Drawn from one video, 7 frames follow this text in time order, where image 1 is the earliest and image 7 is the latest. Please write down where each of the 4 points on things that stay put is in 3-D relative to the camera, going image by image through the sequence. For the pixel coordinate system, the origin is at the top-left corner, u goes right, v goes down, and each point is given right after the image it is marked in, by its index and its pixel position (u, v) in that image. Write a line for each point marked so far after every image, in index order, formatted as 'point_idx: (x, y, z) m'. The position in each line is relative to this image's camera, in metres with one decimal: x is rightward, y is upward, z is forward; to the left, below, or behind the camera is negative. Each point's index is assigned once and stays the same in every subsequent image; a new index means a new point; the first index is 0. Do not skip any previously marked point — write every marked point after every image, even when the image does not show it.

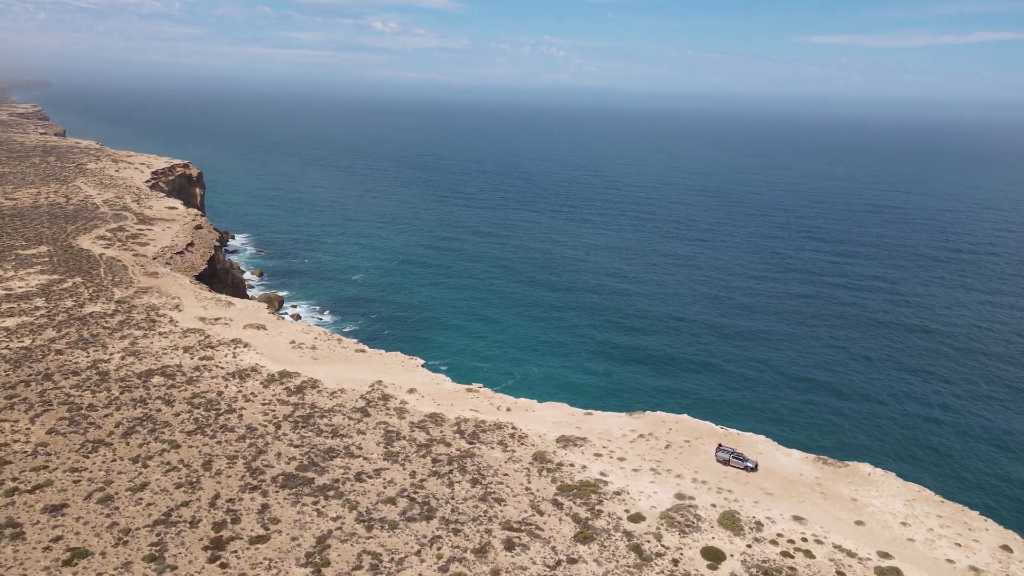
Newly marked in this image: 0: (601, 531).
0: (+2.4, -6.3, +19.2) m
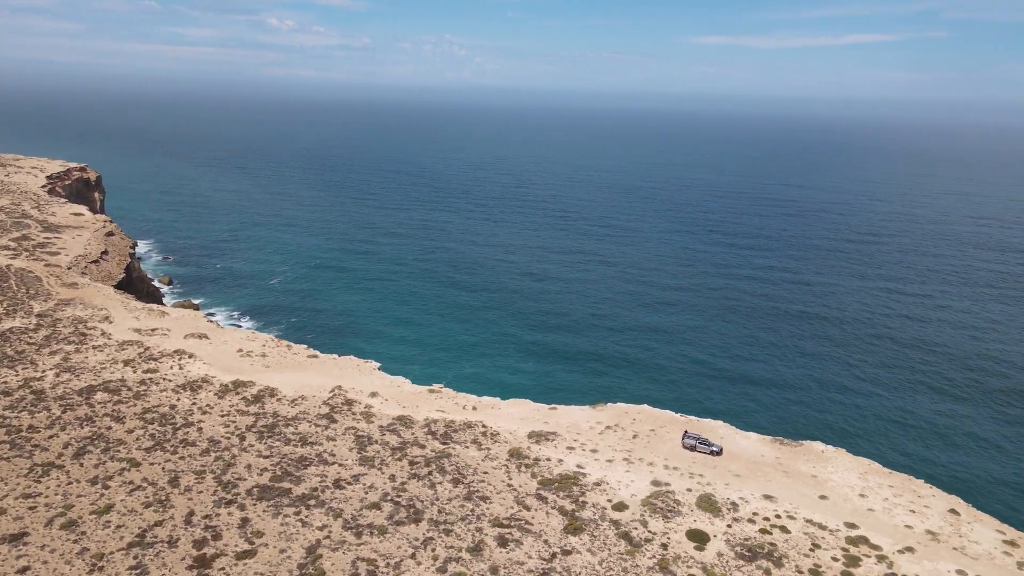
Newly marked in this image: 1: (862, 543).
0: (+2.1, -6.2, +19.6) m
1: (+9.1, -6.6, +19.2) m
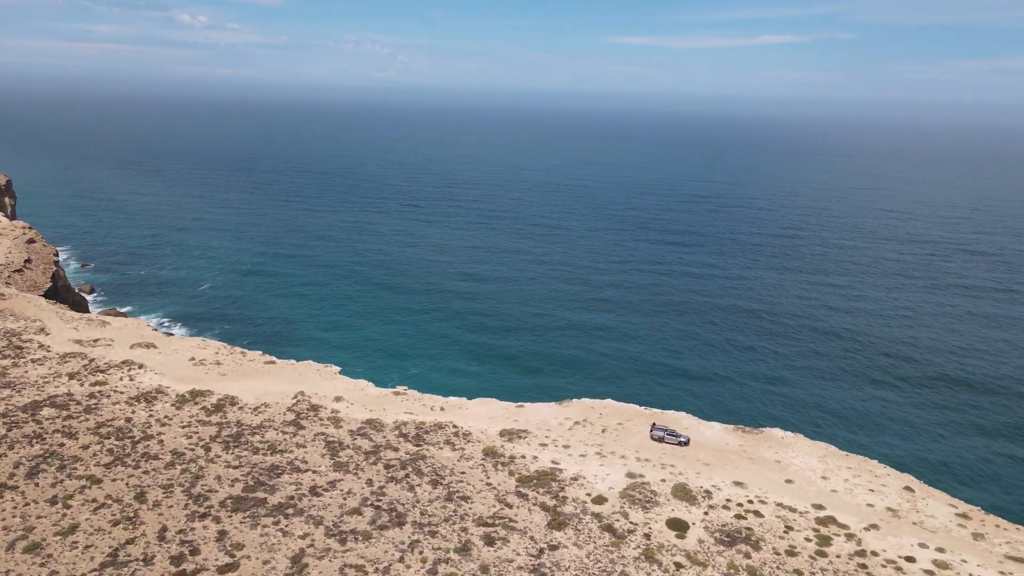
0: (+1.6, -6.1, +19.9) m
1: (+8.6, -6.4, +20.1) m
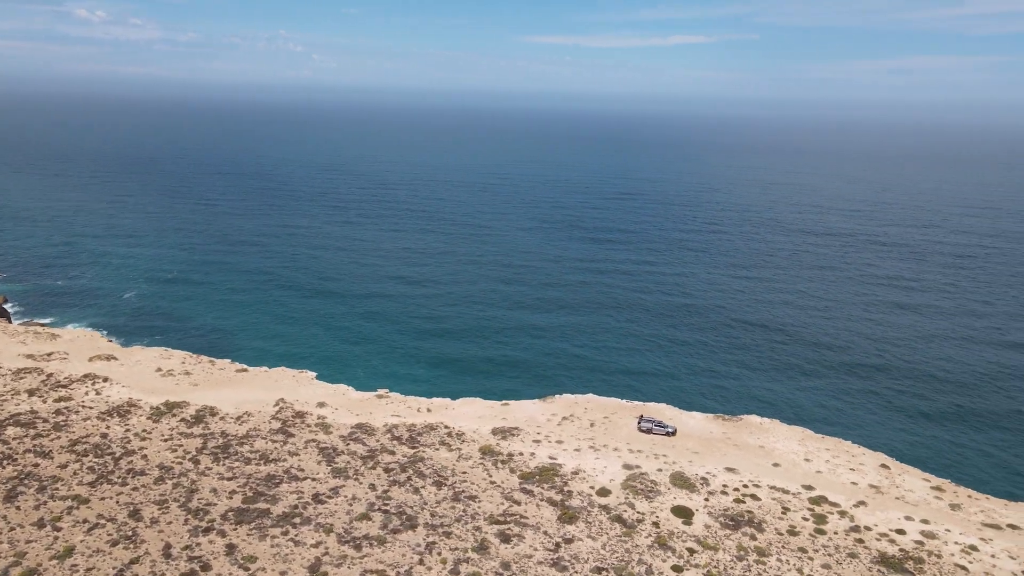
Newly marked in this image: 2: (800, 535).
0: (+1.9, -6.0, +20.2) m
1: (+8.8, -6.1, +21.1) m
2: (+7.5, -6.4, +19.4) m
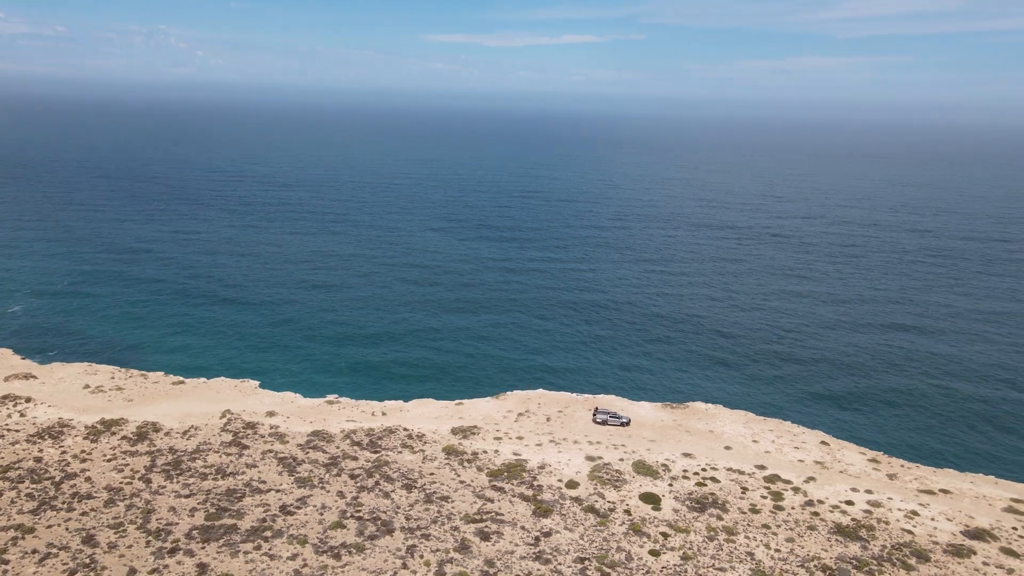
0: (+1.1, -5.9, +20.5) m
1: (+7.9, -5.7, +22.2) m
2: (+6.9, -6.2, +20.4) m
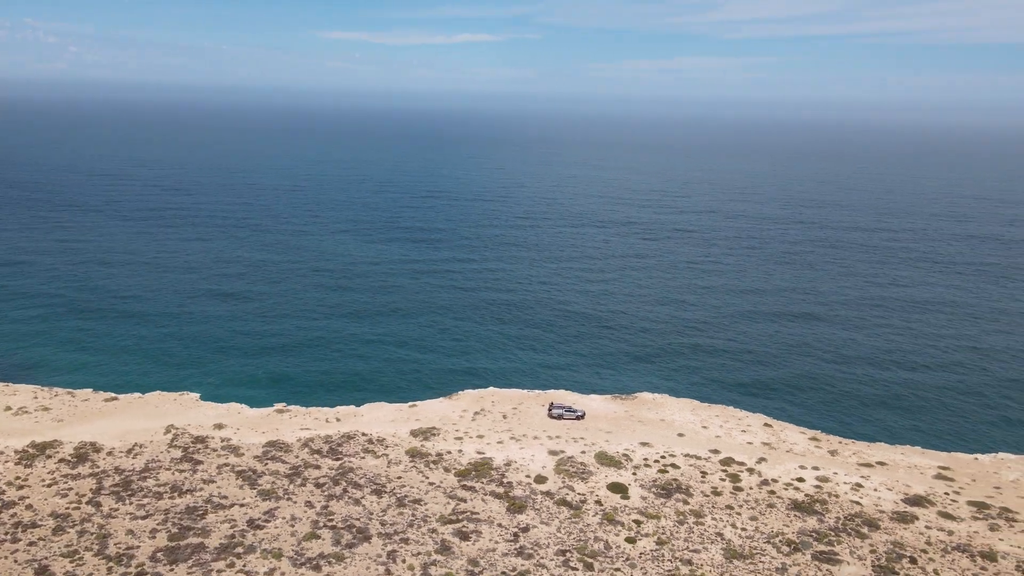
0: (+0.4, -5.8, +20.7) m
1: (+6.9, -5.5, +23.2) m
2: (+6.1, -5.9, +21.3) m
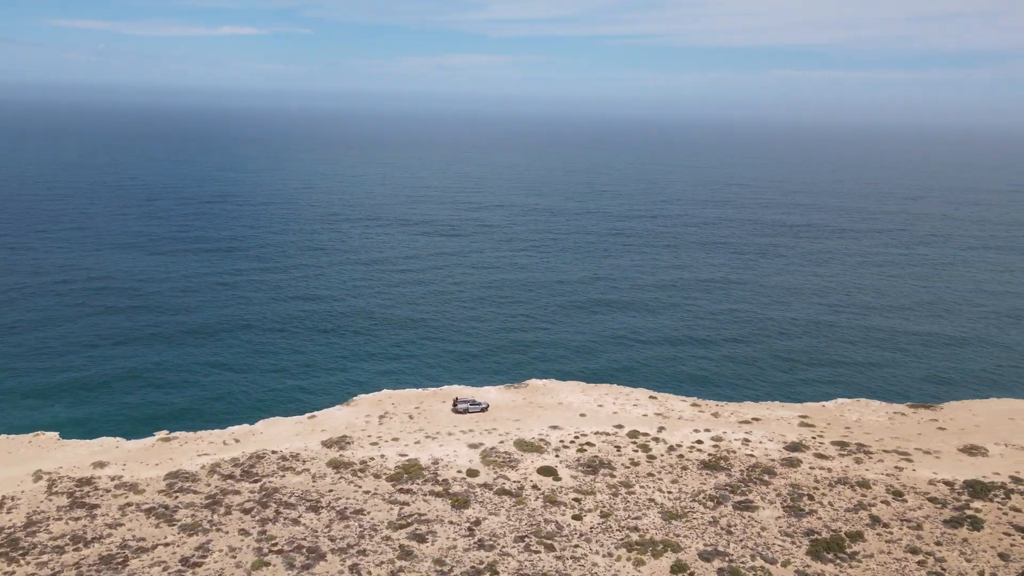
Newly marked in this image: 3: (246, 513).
0: (-1.3, -5.7, +20.8) m
1: (+4.2, -4.9, +25.1) m
2: (+4.0, -5.4, +22.9) m
3: (-7.0, -5.9, +19.4) m
